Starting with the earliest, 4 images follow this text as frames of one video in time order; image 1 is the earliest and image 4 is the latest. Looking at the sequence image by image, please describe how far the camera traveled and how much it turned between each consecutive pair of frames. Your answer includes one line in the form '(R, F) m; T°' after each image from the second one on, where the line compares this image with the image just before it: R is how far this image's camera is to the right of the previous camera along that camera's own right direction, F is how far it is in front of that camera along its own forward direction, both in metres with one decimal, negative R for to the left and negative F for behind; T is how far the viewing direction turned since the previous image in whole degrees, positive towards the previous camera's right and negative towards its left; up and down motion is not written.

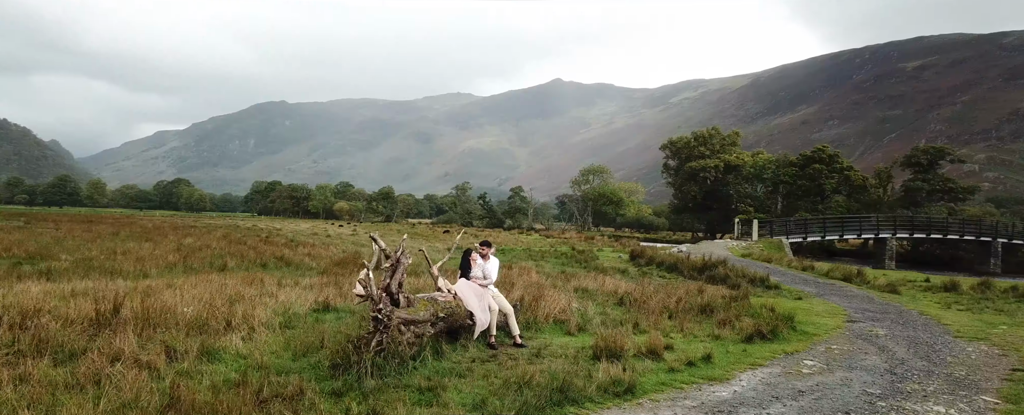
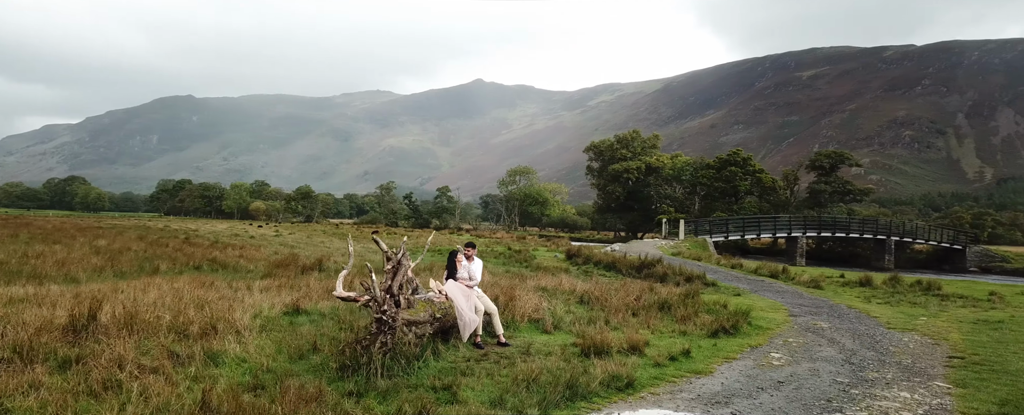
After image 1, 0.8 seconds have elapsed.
(-0.9, -0.1) m; +5°
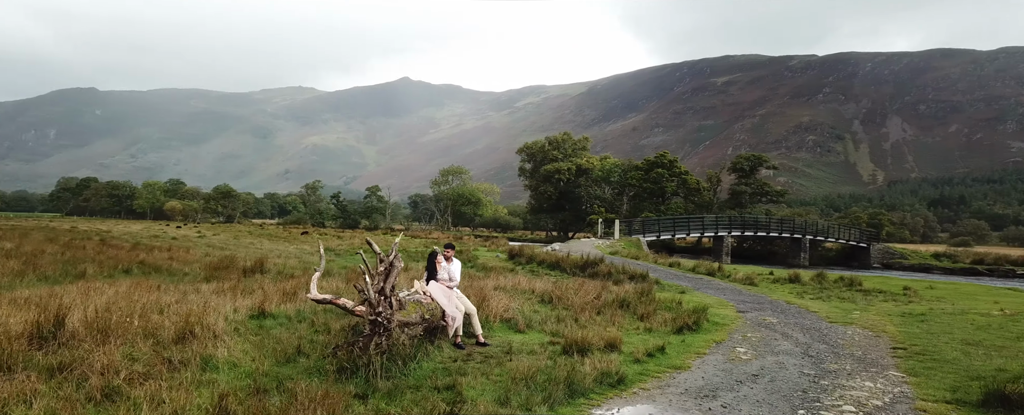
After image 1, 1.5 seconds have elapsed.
(-0.7, 0.0) m; +5°
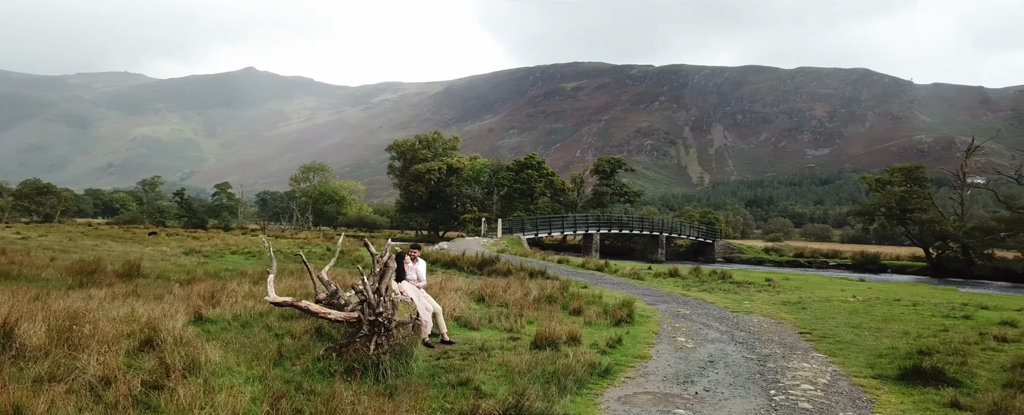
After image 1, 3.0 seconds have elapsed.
(-1.4, -0.1) m; +10°
